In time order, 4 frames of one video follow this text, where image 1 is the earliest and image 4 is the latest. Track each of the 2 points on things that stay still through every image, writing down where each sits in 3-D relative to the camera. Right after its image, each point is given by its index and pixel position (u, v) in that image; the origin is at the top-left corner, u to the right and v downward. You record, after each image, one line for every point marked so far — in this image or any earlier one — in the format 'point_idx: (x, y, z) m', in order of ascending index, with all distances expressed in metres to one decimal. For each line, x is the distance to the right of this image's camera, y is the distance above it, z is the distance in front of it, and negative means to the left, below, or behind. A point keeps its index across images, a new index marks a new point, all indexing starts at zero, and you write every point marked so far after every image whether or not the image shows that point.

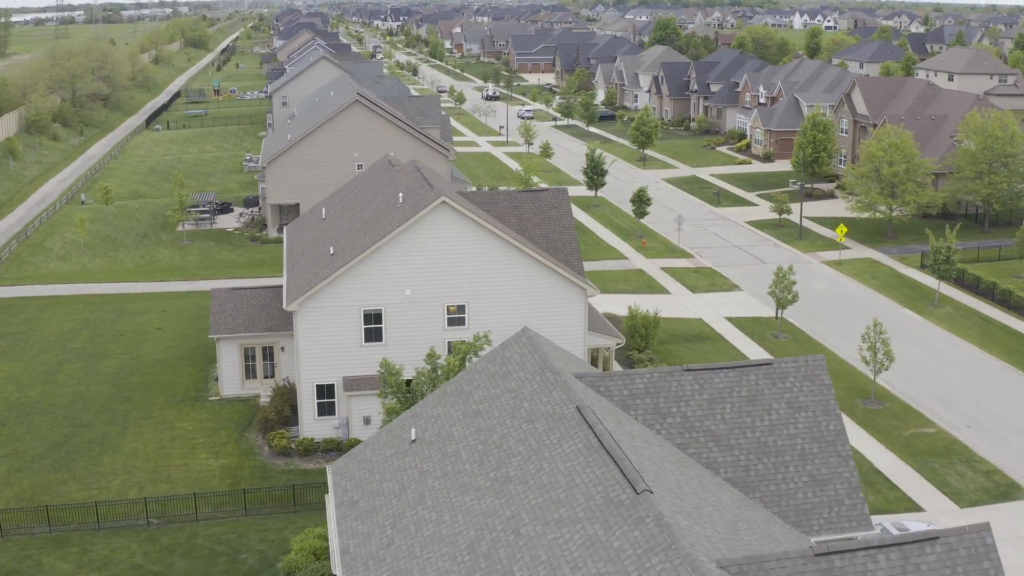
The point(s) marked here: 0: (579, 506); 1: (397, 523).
0: (+0.9, -2.9, +16.9) m
1: (-1.8, -3.6, +19.8) m
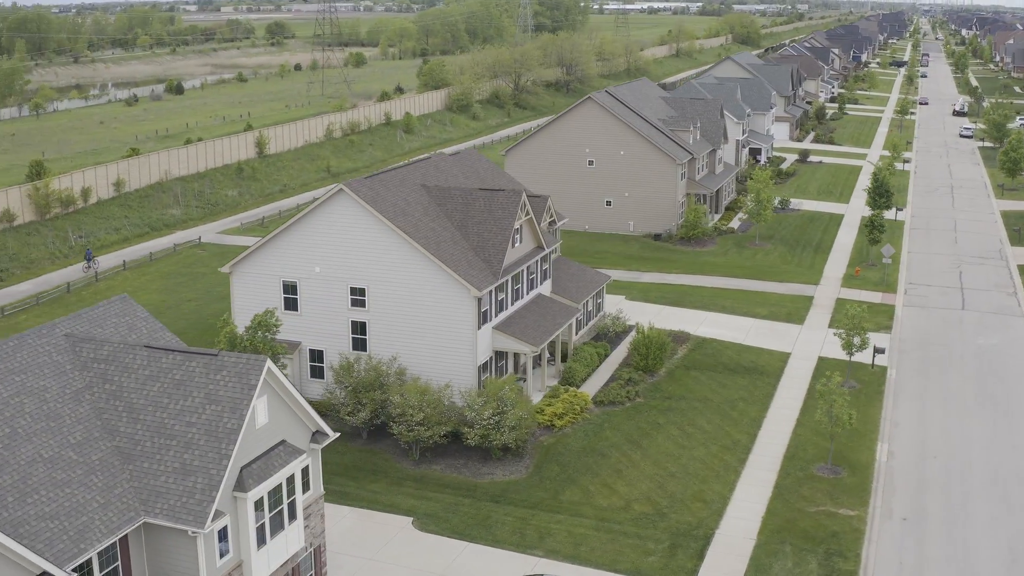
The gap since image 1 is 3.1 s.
0: (-11.1, -2.1, +20.1) m
1: (-12.0, -2.6, +24.0) m
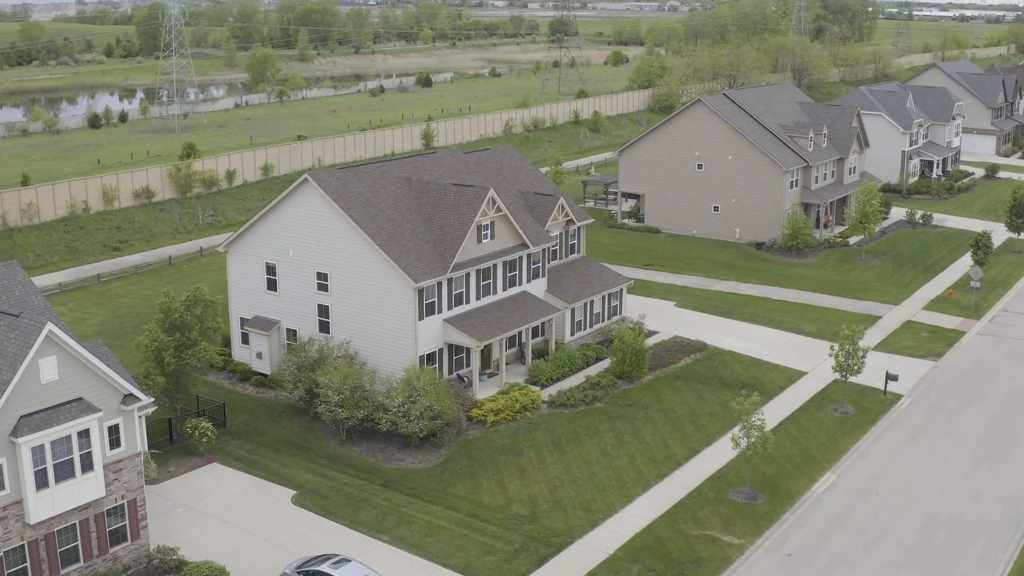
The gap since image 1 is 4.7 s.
0: (-16.3, -1.0, +24.3) m
1: (-16.1, -1.5, +28.2) m
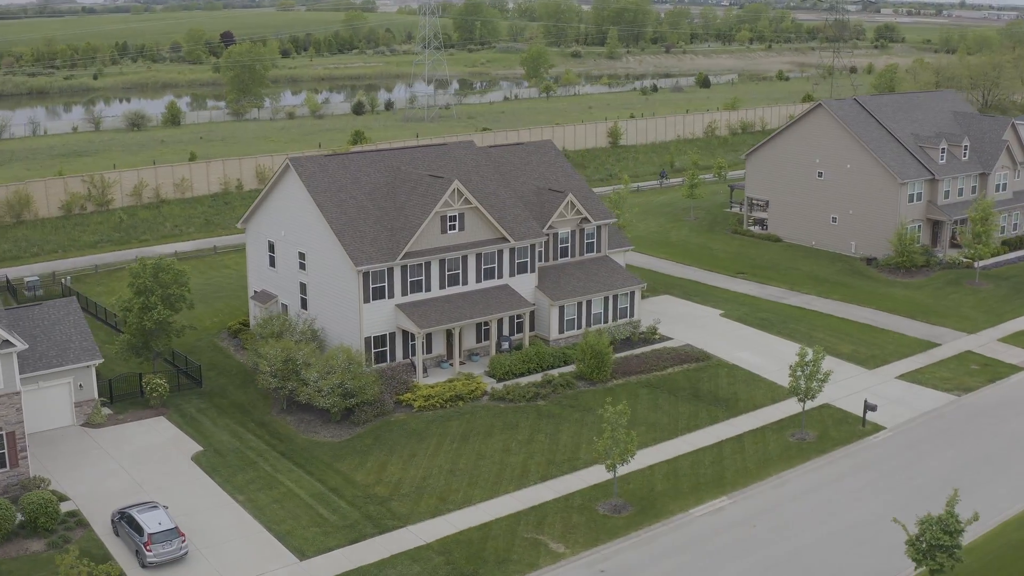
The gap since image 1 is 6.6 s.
0: (-20.7, +0.6, +30.4) m
1: (-19.4, +0.1, +34.2) m
